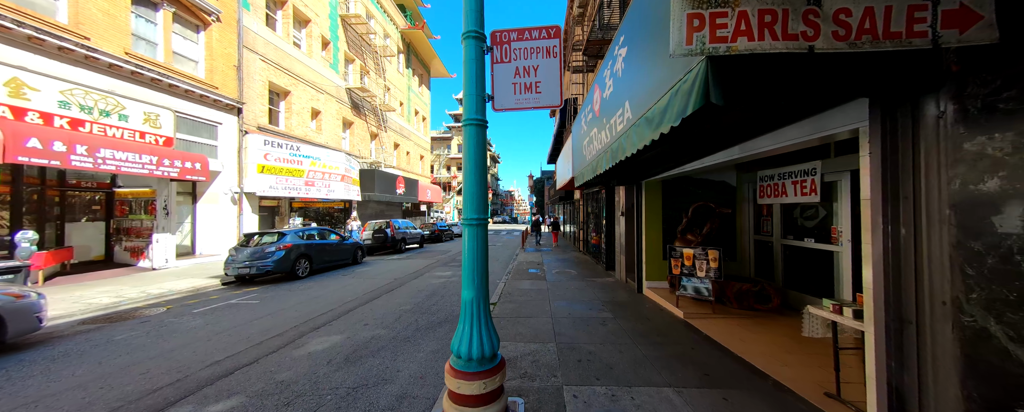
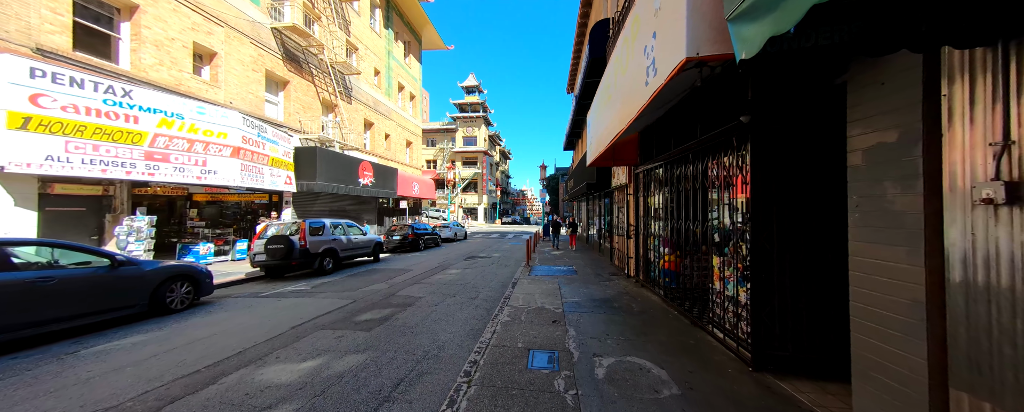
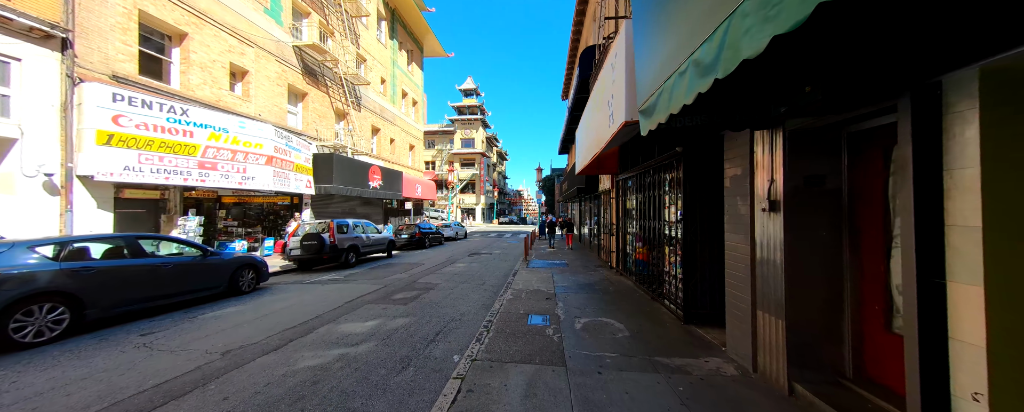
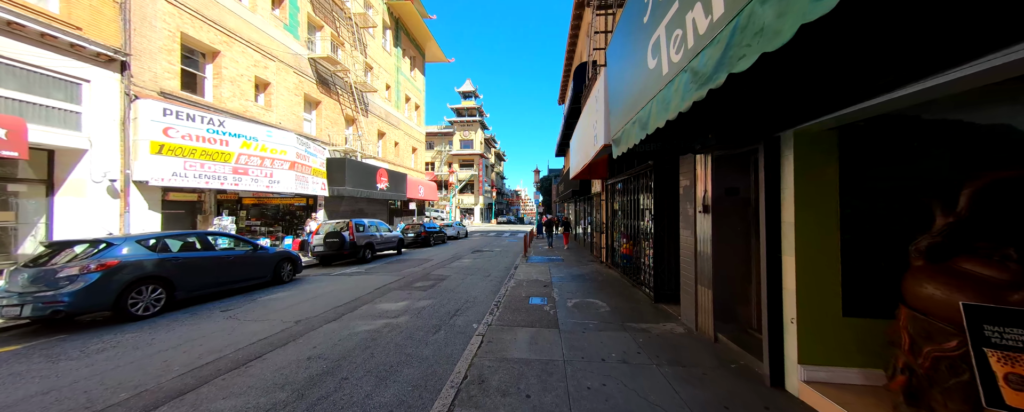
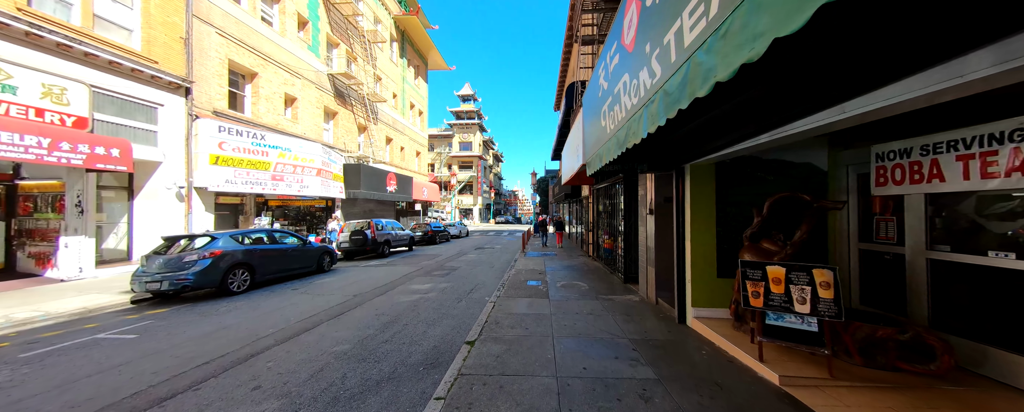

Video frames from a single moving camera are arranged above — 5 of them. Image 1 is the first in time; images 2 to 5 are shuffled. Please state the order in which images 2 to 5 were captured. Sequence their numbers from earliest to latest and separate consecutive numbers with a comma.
5, 4, 3, 2
